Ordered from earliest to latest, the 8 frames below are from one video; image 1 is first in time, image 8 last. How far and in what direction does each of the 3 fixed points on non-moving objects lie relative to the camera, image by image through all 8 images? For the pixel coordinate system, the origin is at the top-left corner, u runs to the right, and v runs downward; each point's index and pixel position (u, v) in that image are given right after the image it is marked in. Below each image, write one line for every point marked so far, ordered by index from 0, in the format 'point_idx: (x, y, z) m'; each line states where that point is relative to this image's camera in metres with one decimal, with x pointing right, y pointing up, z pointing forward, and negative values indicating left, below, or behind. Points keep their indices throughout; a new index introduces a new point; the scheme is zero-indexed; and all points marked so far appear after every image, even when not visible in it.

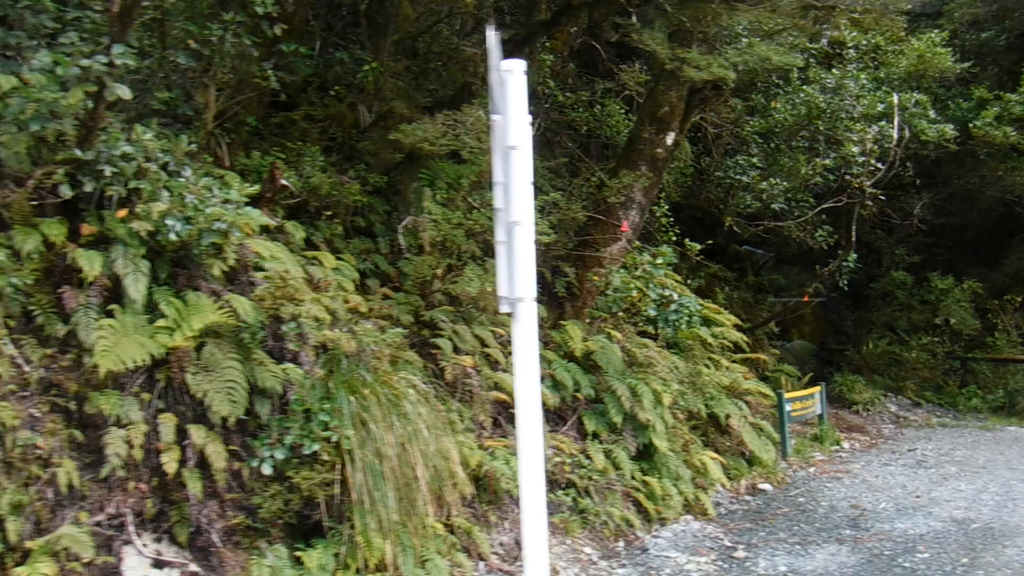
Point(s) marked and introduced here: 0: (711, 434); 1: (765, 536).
0: (+1.8, -1.3, +8.7) m
1: (+1.9, -1.8, +7.0) m
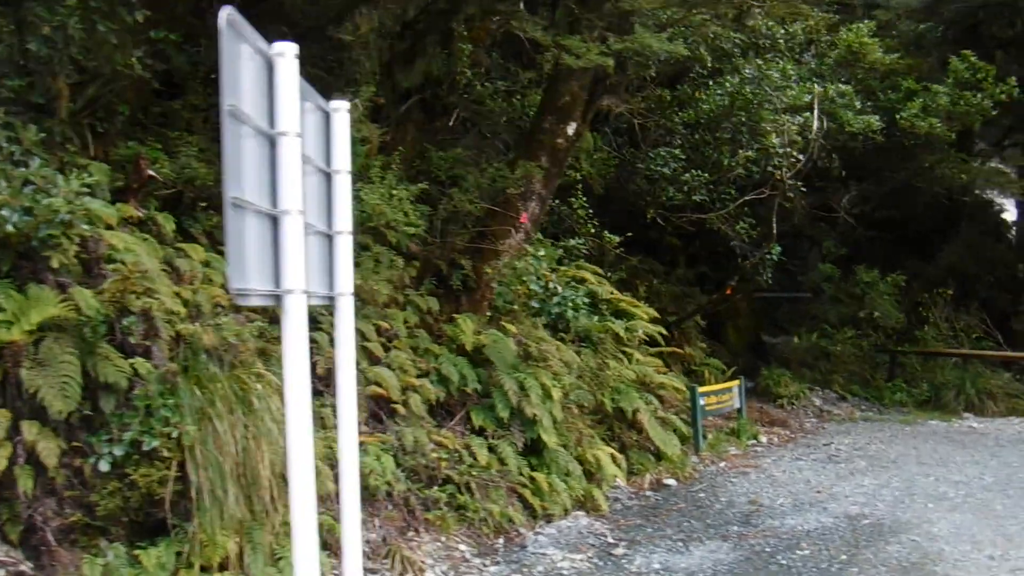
0: (+1.0, -1.3, +8.6) m
1: (+1.0, -1.8, +6.9) m
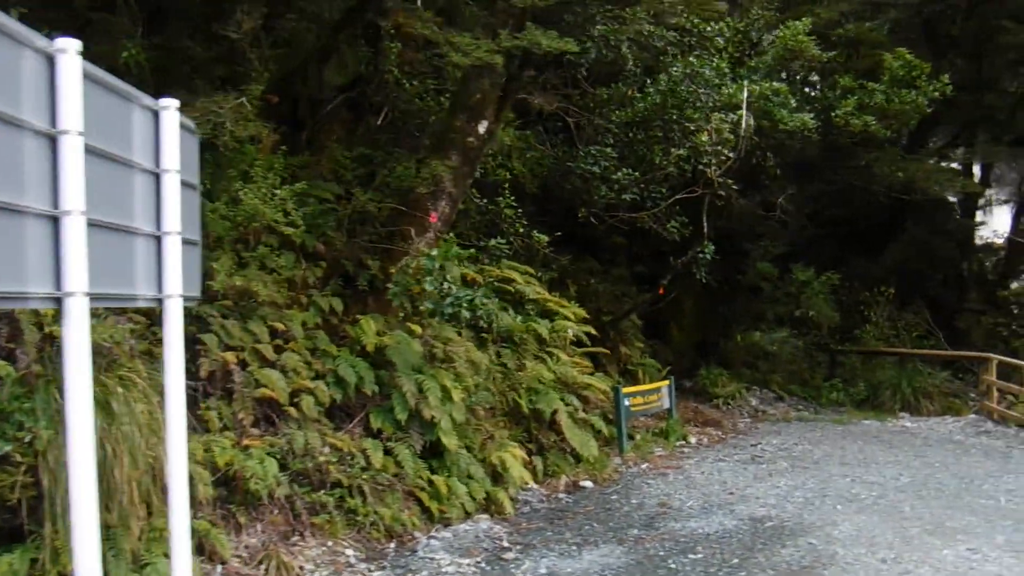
0: (+0.2, -1.3, +8.5) m
1: (+0.3, -1.8, +6.9) m
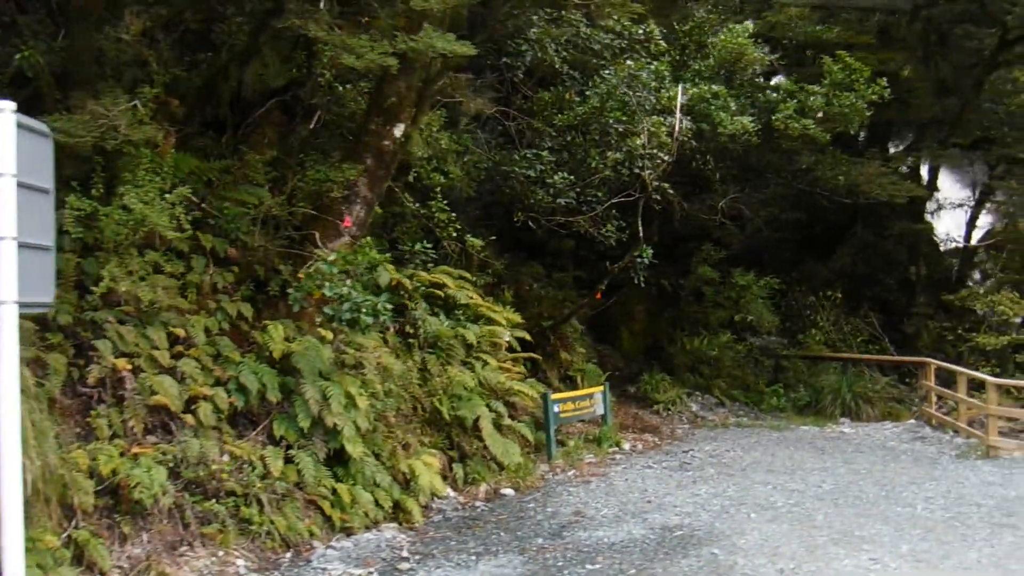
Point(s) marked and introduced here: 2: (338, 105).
0: (-0.5, -1.3, +8.4) m
1: (-0.4, -1.8, +6.8) m
2: (-1.8, +1.9, +9.9) m
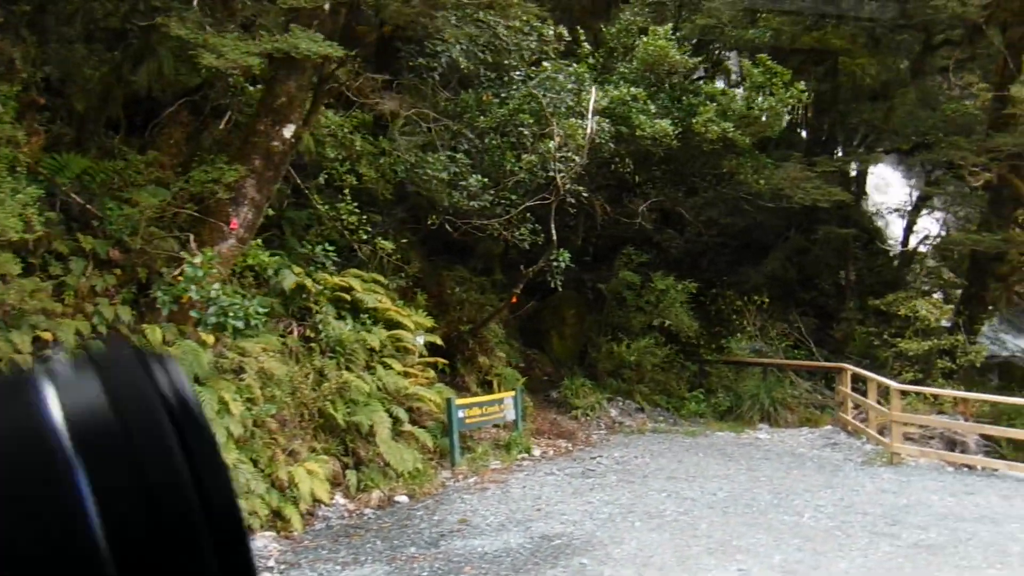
0: (-1.4, -1.3, +8.3) m
1: (-1.3, -1.9, +6.6) m
2: (-2.7, +1.9, +9.8) m
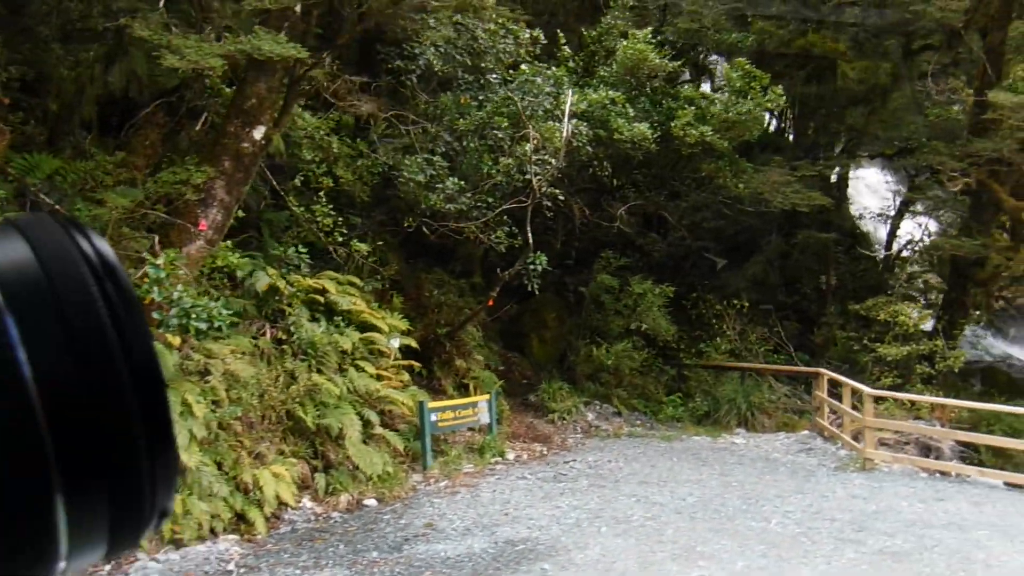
0: (-1.6, -1.4, +8.2) m
1: (-1.6, -1.9, +6.6) m
2: (-3.0, +1.9, +9.7) m
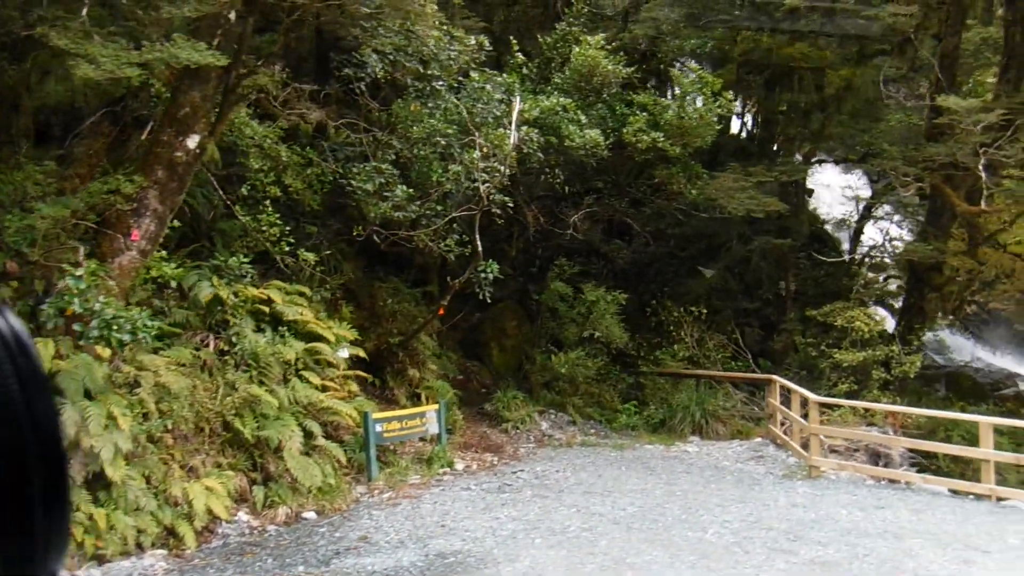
0: (-2.1, -1.5, +8.1) m
1: (-2.1, -1.9, +6.5) m
2: (-3.5, +1.8, +9.7) m
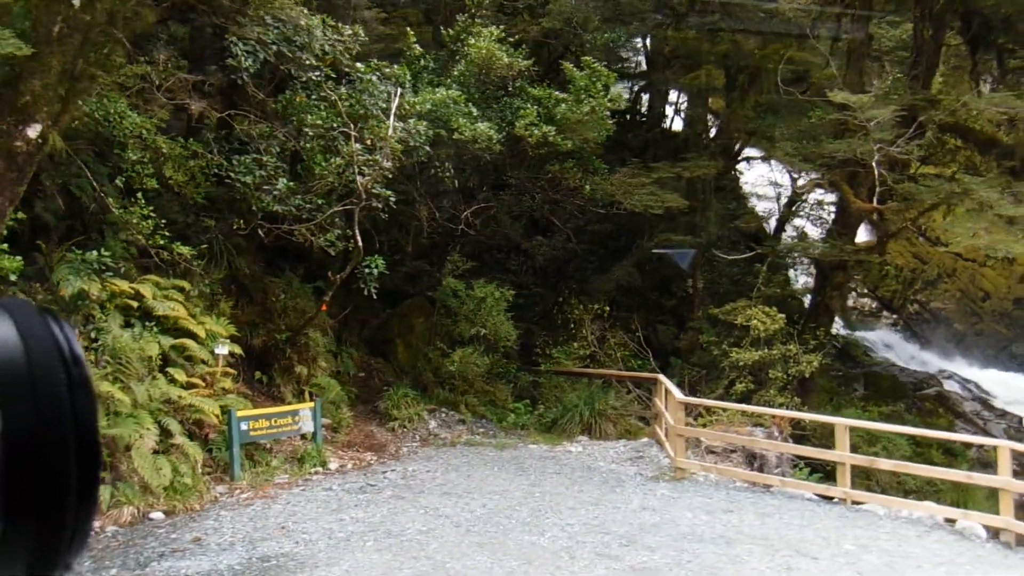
0: (-3.3, -1.4, +8.0) m
1: (-3.3, -1.9, +6.3) m
2: (-4.7, +1.8, +9.5) m
